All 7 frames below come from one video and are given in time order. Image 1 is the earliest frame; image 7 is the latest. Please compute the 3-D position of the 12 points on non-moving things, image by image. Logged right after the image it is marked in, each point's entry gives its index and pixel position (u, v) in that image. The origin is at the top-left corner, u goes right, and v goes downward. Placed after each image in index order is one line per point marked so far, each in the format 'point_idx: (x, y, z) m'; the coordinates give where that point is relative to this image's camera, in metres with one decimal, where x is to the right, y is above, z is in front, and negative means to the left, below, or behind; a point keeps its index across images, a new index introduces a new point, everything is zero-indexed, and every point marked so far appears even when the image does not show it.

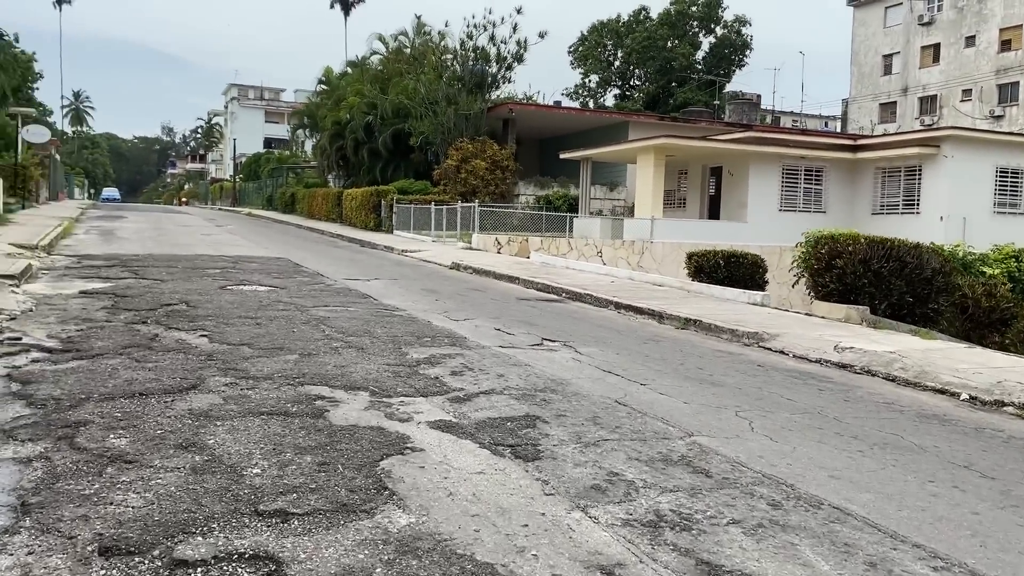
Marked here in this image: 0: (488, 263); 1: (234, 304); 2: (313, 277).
0: (-0.5, +0.5, +17.7) m
1: (-3.2, -0.2, +10.1) m
2: (-3.2, +0.2, +13.9) m
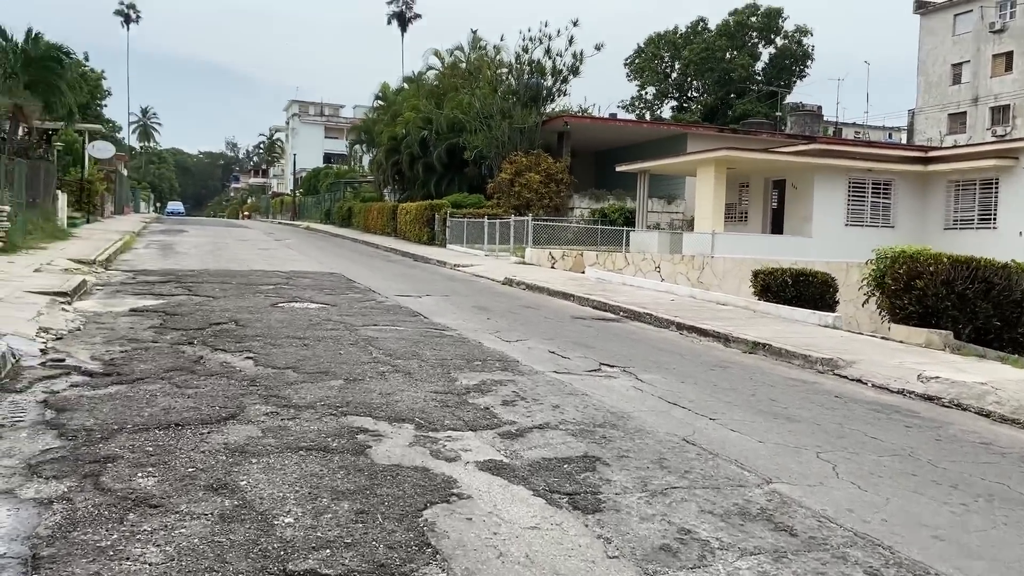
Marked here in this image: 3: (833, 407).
0: (+0.6, +0.2, +17.2) m
1: (-2.6, -0.4, +9.9) m
2: (-2.3, -0.1, +13.7) m
3: (+2.6, -1.0, +7.1) m
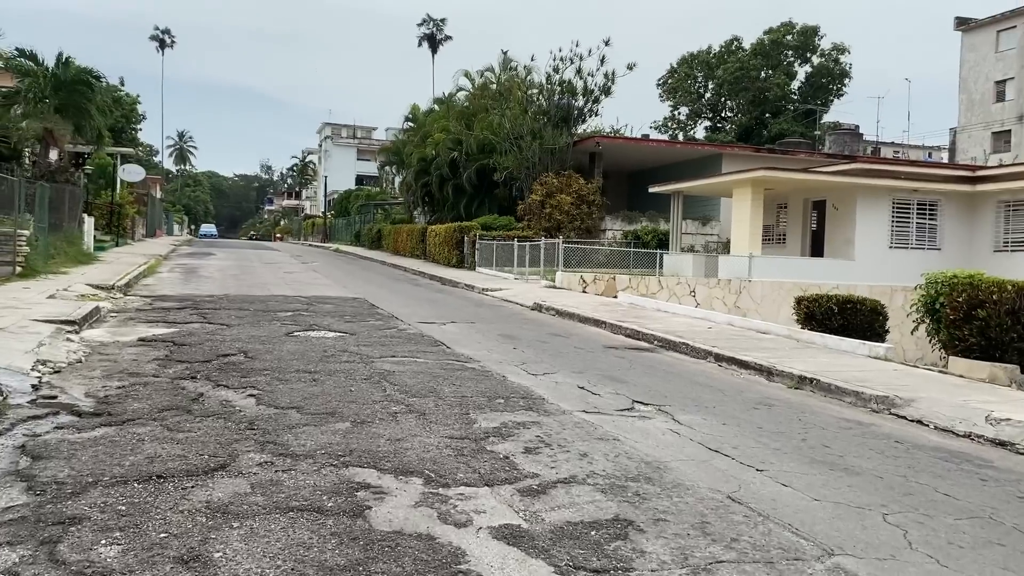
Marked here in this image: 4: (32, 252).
0: (+1.2, -0.3, +16.6) m
1: (-2.3, -0.7, +9.3) m
2: (-1.9, -0.5, +13.1) m
3: (+2.8, -1.2, +6.3) m
4: (-9.1, +0.7, +16.5) m
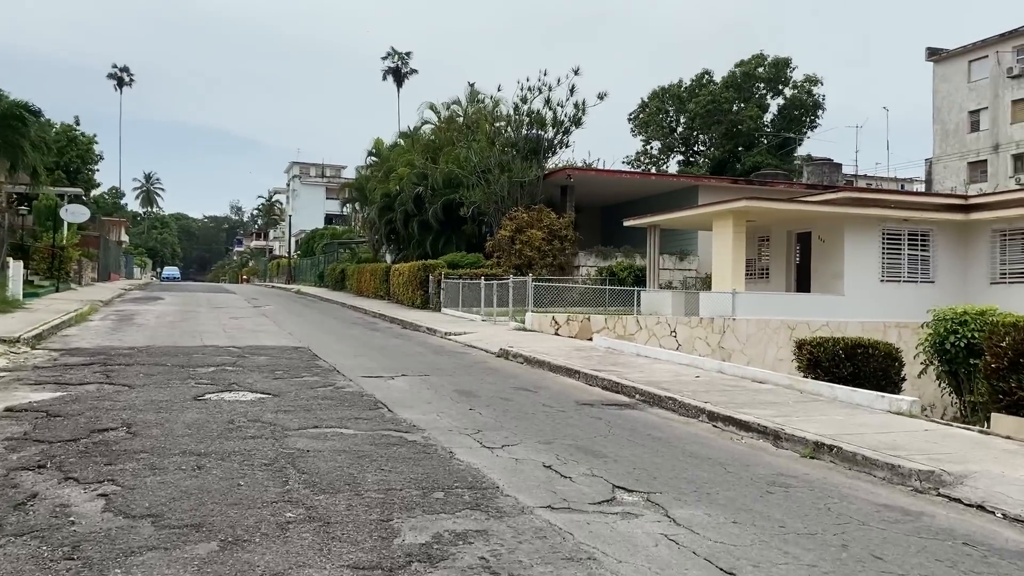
0: (+0.5, -1.0, +14.8) m
1: (-2.8, -1.2, +7.5) m
2: (-2.4, -1.1, +11.3) m
3: (+2.4, -1.5, +4.6) m
4: (-9.8, -0.2, +14.5) m
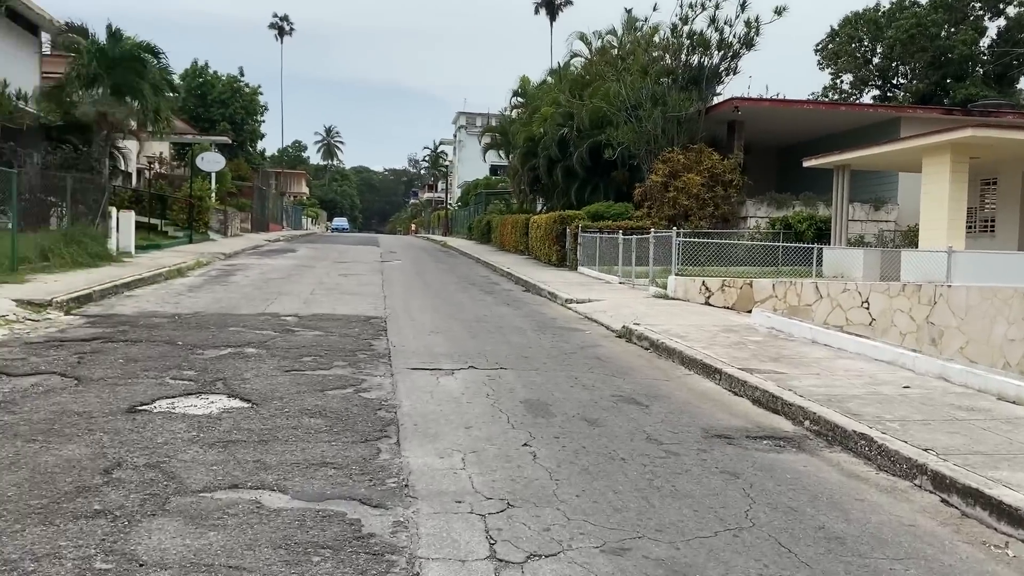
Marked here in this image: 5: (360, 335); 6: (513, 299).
0: (+2.1, -0.5, +11.1) m
1: (-2.5, -1.0, +4.6) m
2: (-1.5, -0.8, +8.2) m
3: (+2.0, -1.5, +0.8) m
4: (-8.0, +0.5, +12.8) m
5: (-1.8, -0.6, +10.4) m
6: (0.0, -0.2, +15.9) m
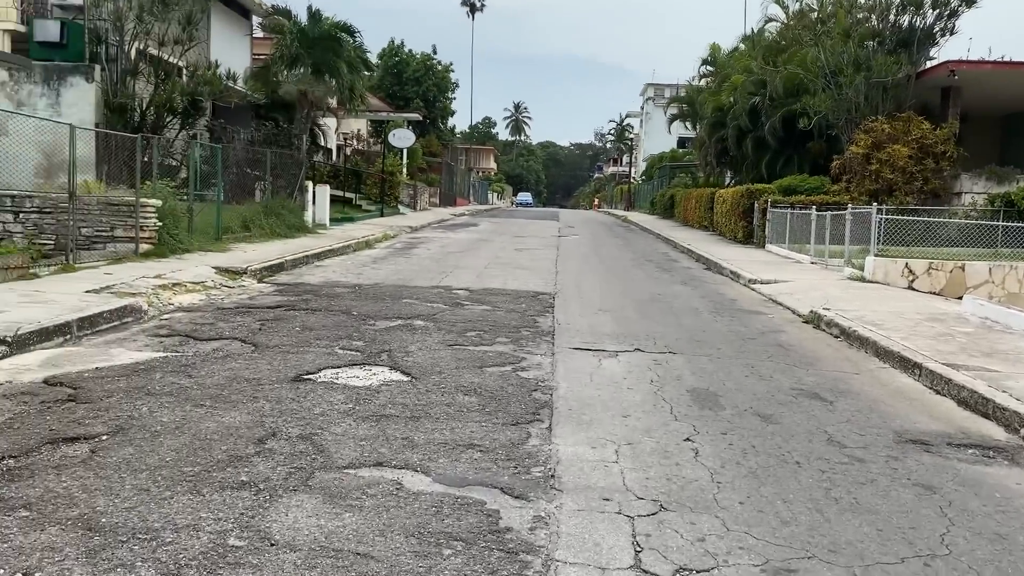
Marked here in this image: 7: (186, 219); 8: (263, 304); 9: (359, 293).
0: (+4.2, -0.3, +10.1) m
1: (-1.7, -0.8, +4.7) m
2: (+0.1, -0.5, +8.0) m
3: (+1.9, -1.6, +0.1) m
4: (-5.3, +1.0, +13.8) m
5: (+0.2, -0.3, +10.2) m
6: (+3.1, +0.2, +15.2) m
7: (-5.4, +1.2, +14.9) m
8: (-3.0, -0.2, +10.3) m
9: (-1.9, -0.1, +11.1) m
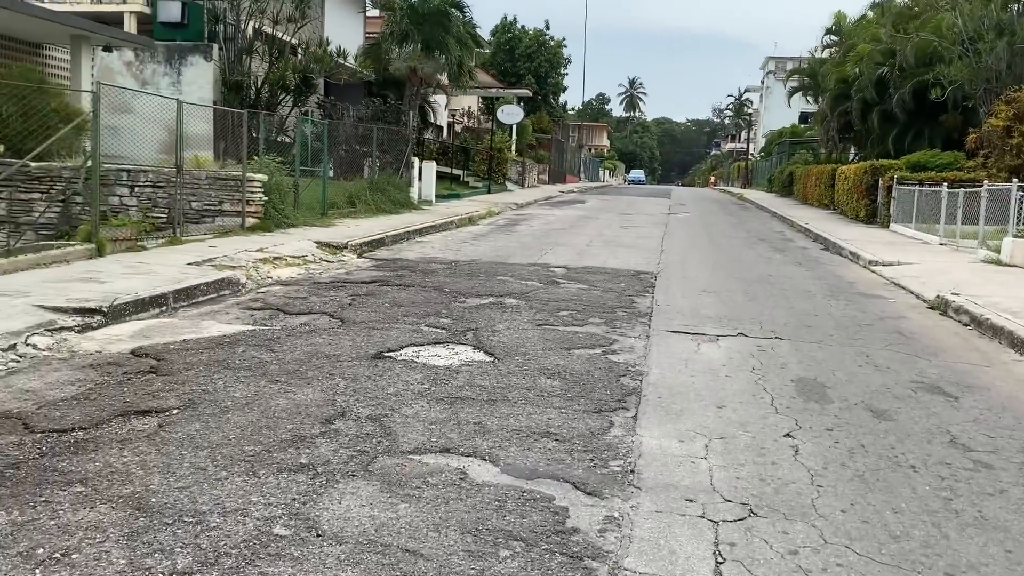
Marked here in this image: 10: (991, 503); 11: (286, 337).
0: (+5.3, -0.1, +9.2) m
1: (-1.3, -0.7, +4.6) m
2: (+0.9, -0.3, +7.6) m
3: (+1.7, -1.6, -0.5) m
4: (-3.7, +1.5, +14.0) m
5: (+1.3, 0.0, +9.8) m
6: (+4.8, +0.5, +14.3) m
7: (-3.7, +1.7, +15.1) m
8: (-1.8, +0.1, +10.2) m
9: (-0.7, +0.2, +10.9) m
10: (+2.2, -1.0, +3.9) m
11: (-1.8, -0.4, +6.8) m
